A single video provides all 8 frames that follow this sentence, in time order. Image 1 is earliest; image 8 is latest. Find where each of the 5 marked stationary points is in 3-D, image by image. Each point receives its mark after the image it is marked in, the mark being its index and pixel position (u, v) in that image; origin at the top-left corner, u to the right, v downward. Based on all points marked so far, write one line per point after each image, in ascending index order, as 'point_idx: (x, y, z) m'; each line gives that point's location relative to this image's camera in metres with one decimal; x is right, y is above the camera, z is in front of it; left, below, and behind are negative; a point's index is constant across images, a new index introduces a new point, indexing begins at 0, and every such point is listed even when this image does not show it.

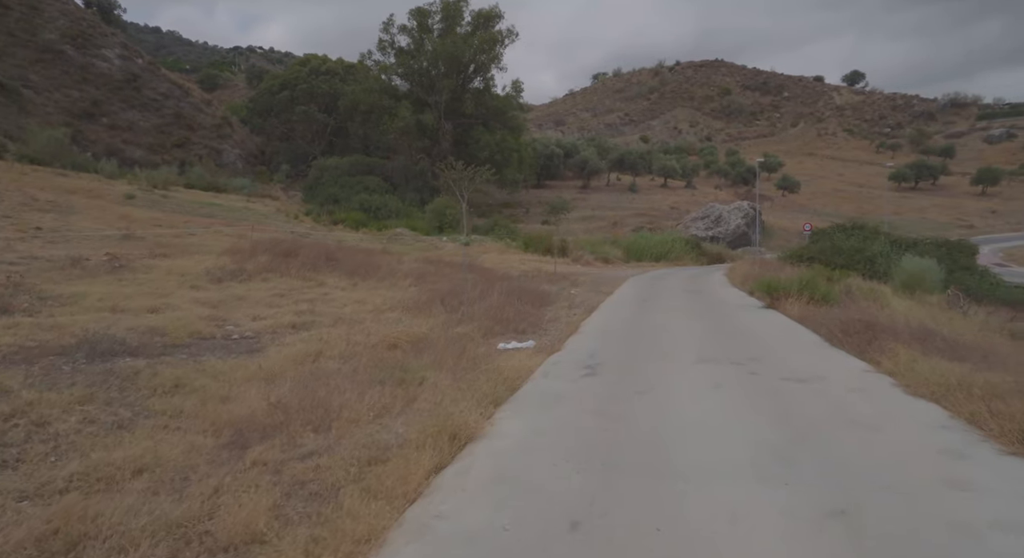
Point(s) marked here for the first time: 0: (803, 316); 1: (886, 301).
0: (+6.6, -0.9, +12.1) m
1: (+11.3, -0.7, +16.3) m
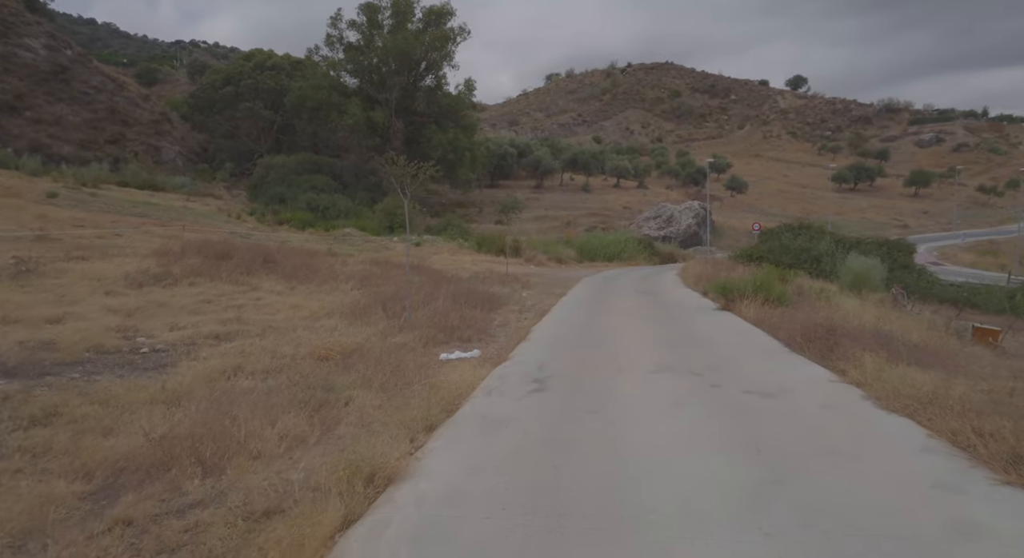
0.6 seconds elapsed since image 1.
0: (+5.4, -1.0, +11.8) m
1: (+9.8, -0.7, +16.4) m
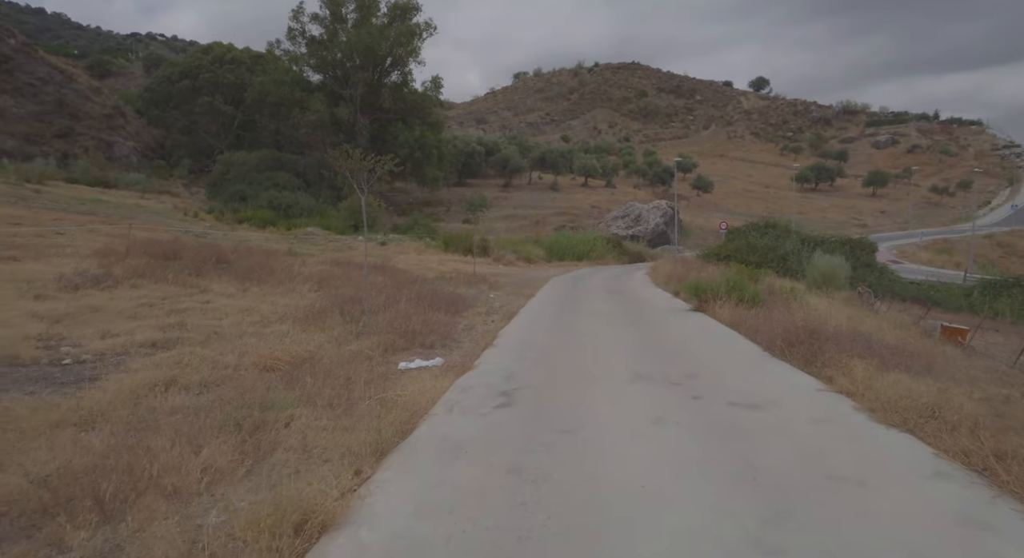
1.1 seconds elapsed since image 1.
0: (+4.7, -1.0, +11.4) m
1: (+8.8, -0.6, +16.2) m
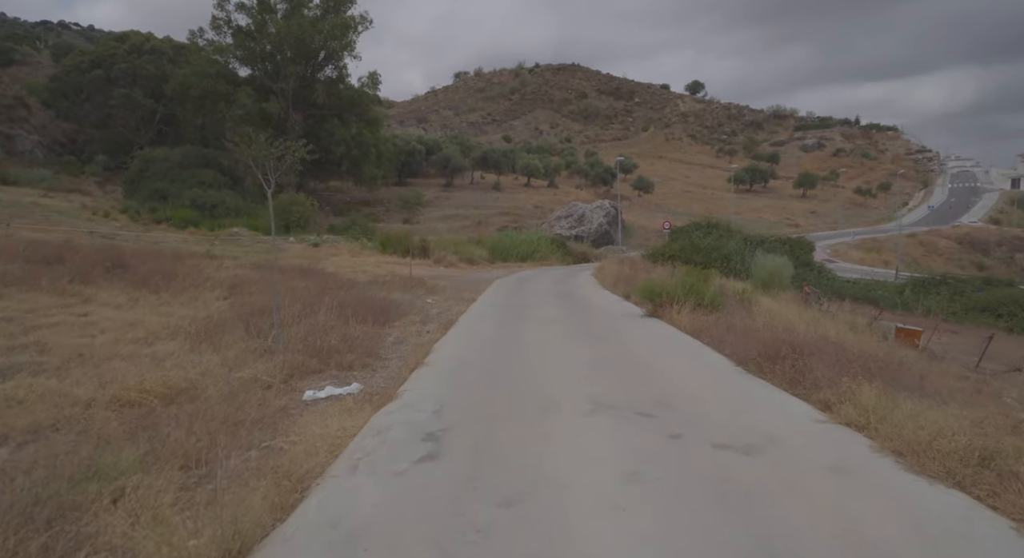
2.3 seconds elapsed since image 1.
0: (+3.5, -1.0, +10.3) m
1: (+7.1, -0.7, +15.6) m
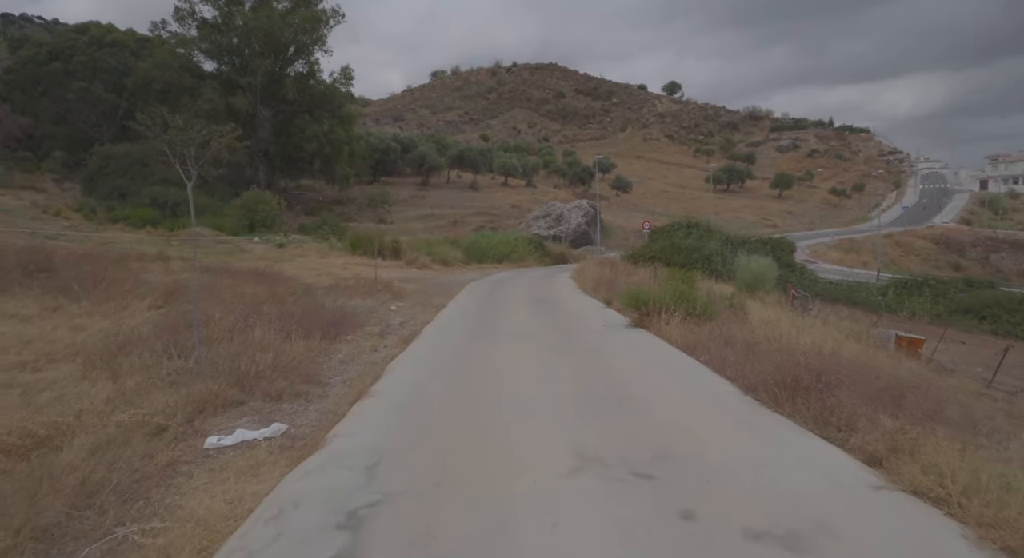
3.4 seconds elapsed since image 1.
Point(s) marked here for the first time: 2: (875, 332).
0: (+3.0, -1.1, +9.1) m
1: (+6.3, -0.8, +14.5) m
2: (+9.6, -1.4, +14.3) m
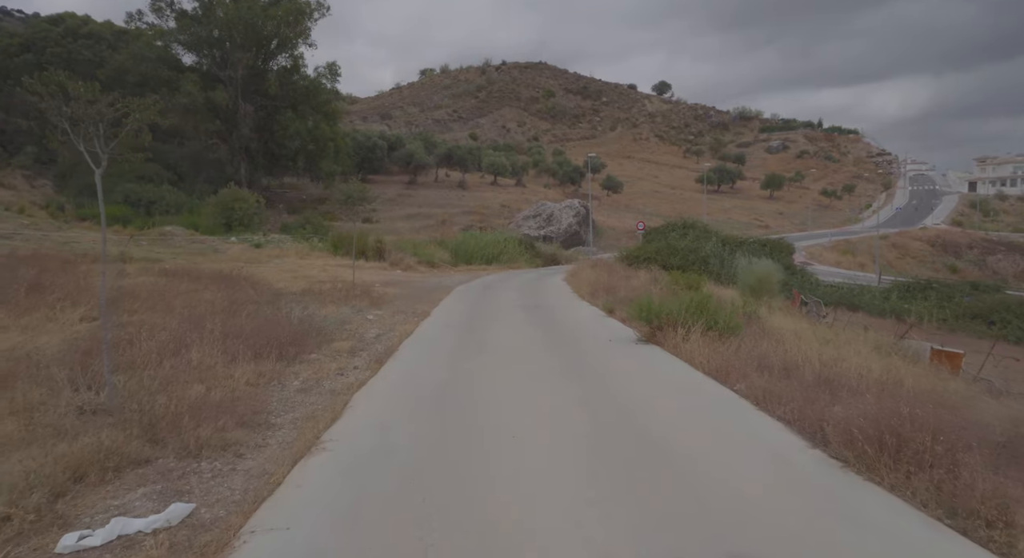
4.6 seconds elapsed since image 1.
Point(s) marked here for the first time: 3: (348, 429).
0: (+2.9, -1.3, +7.6) m
1: (+6.1, -0.9, +13.0) m
2: (+9.3, -1.5, +12.9) m
3: (-1.7, -1.6, +5.7) m
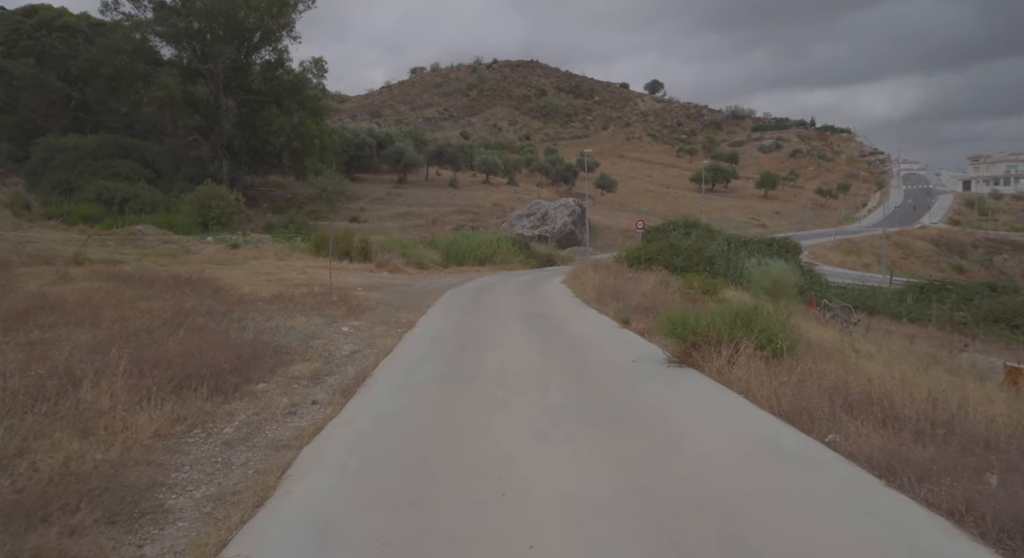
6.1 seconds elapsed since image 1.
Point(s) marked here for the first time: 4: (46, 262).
0: (+3.0, -1.4, +5.7) m
1: (+6.1, -1.0, +11.2) m
2: (+9.3, -1.6, +11.1) m
3: (-1.6, -1.7, +3.7) m
4: (-15.8, +0.5, +18.1) m
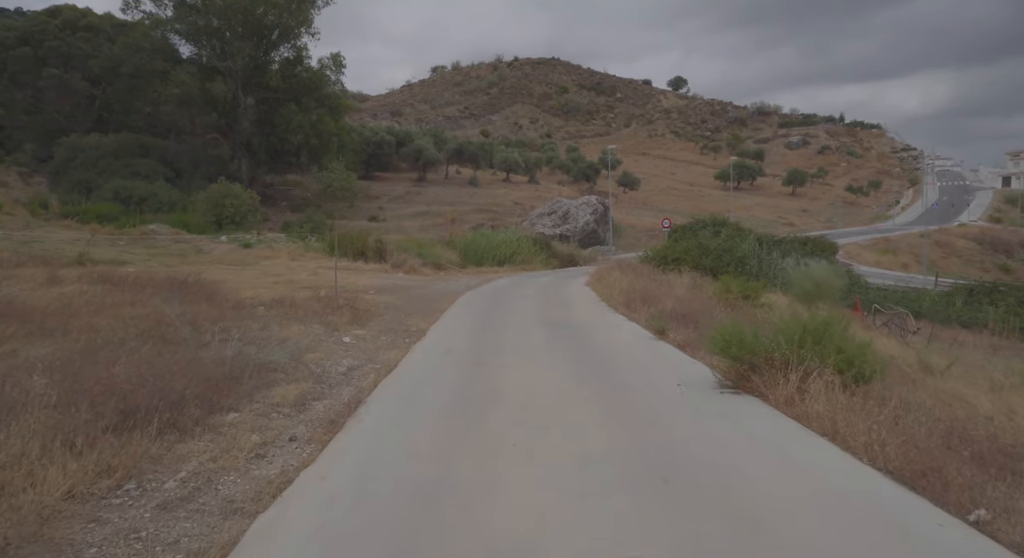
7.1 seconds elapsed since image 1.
0: (+3.1, -1.5, +4.3) m
1: (+6.5, -1.1, +9.7) m
2: (+9.7, -1.7, +9.5) m
3: (-1.5, -1.8, +2.5) m
4: (-15.2, +0.5, +17.3) m
